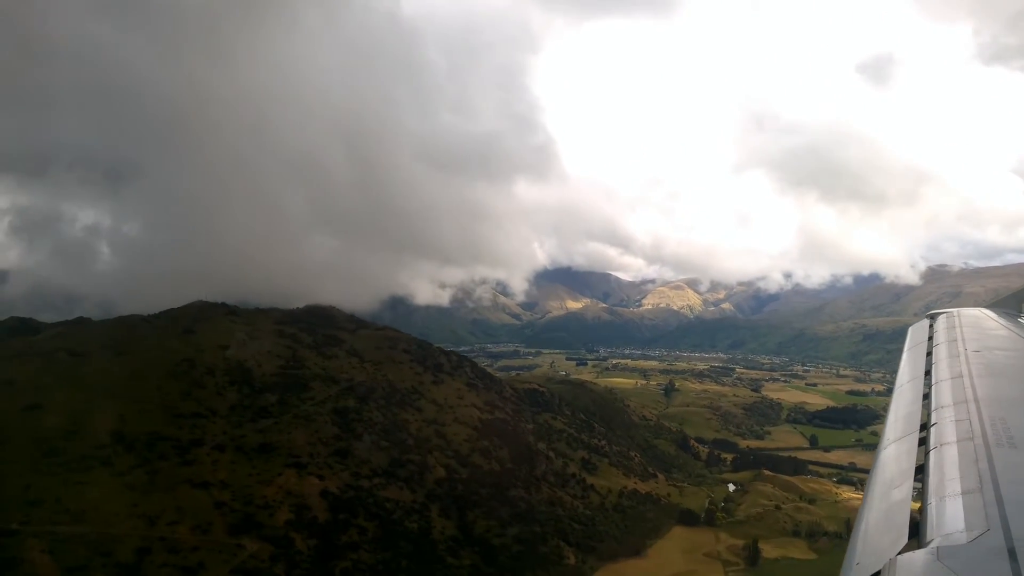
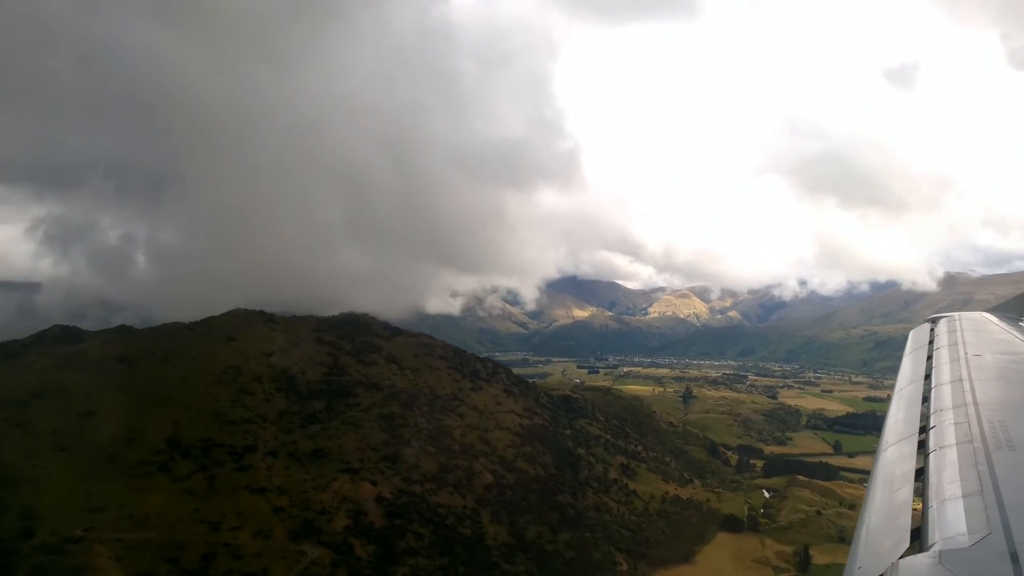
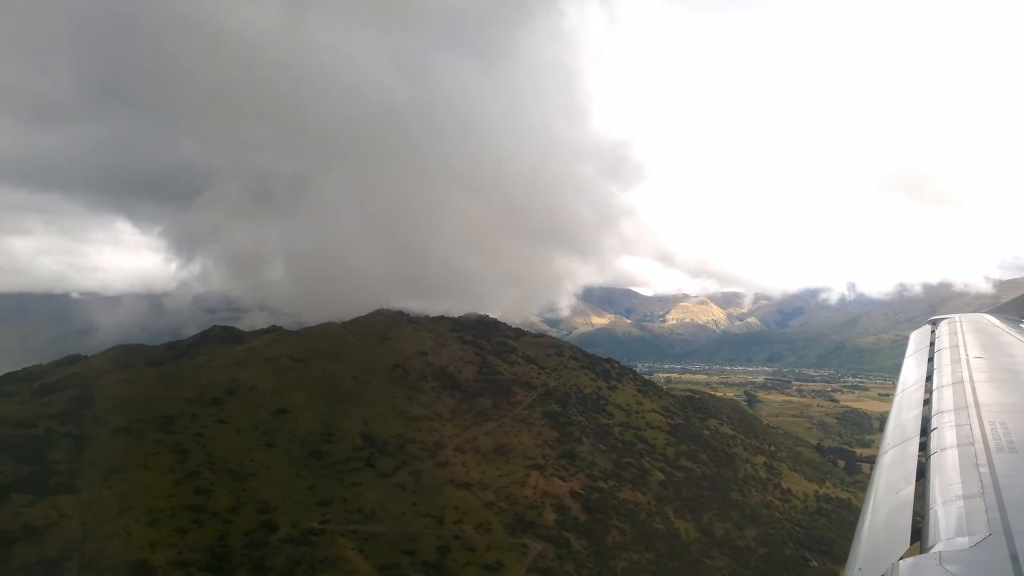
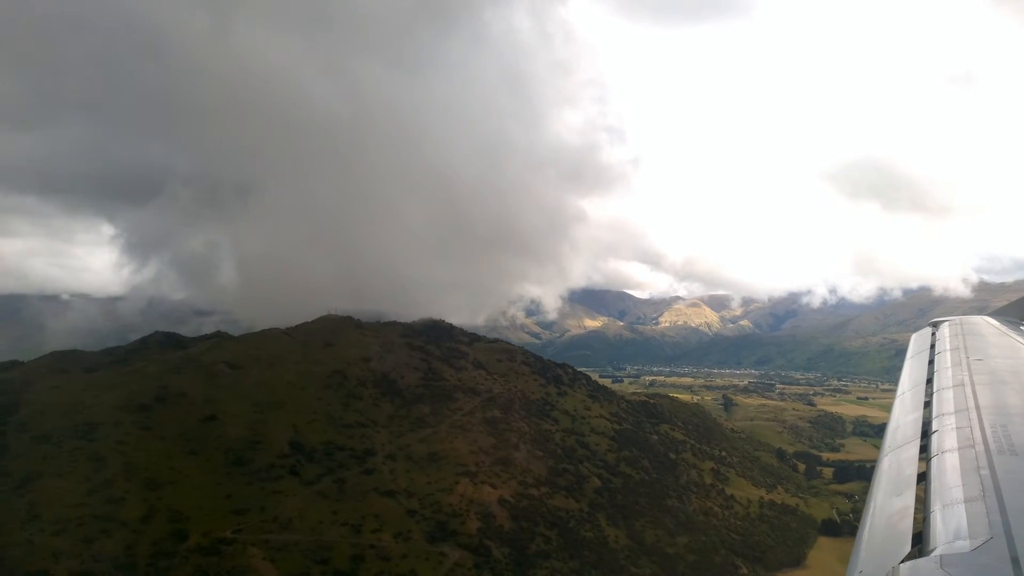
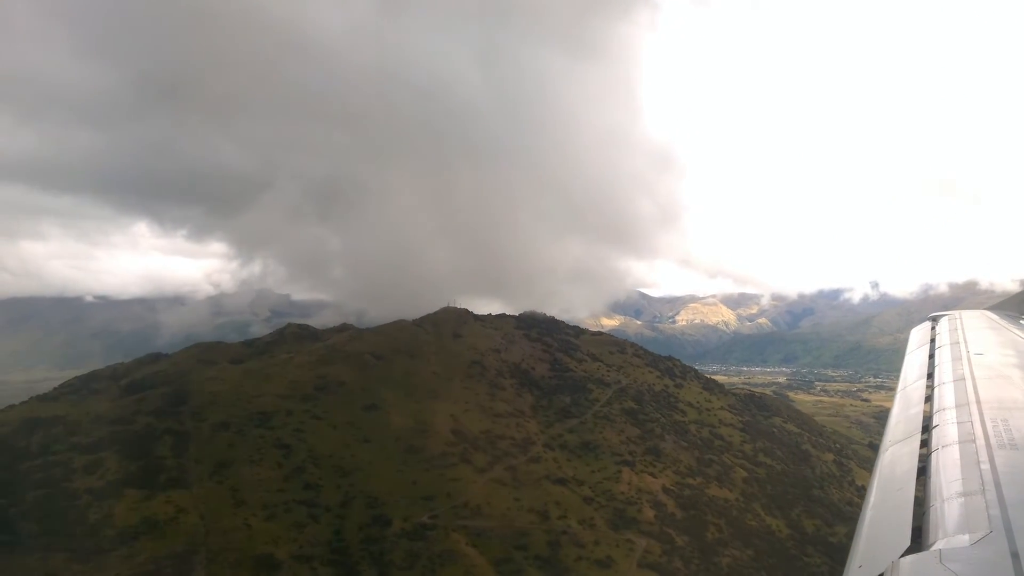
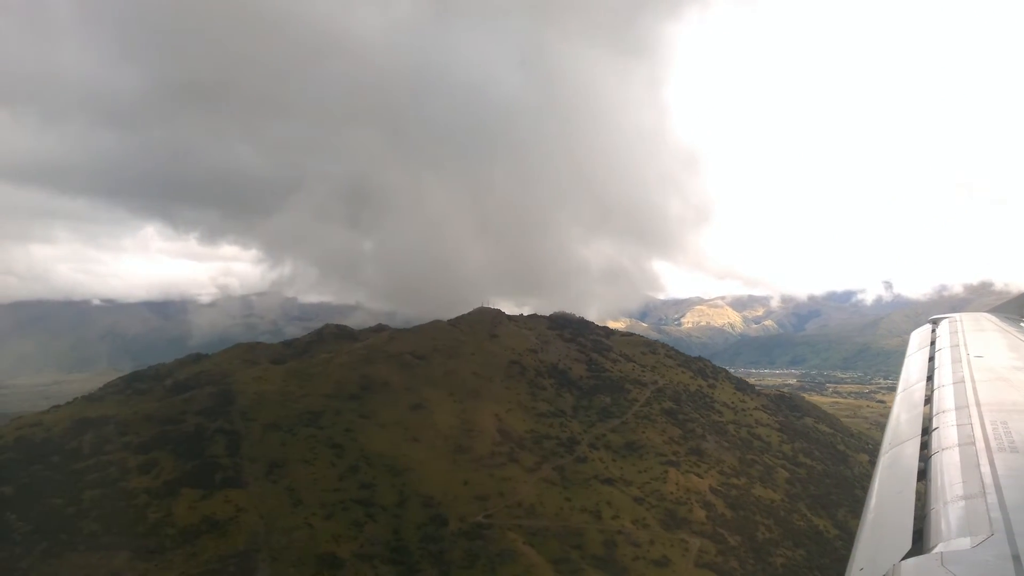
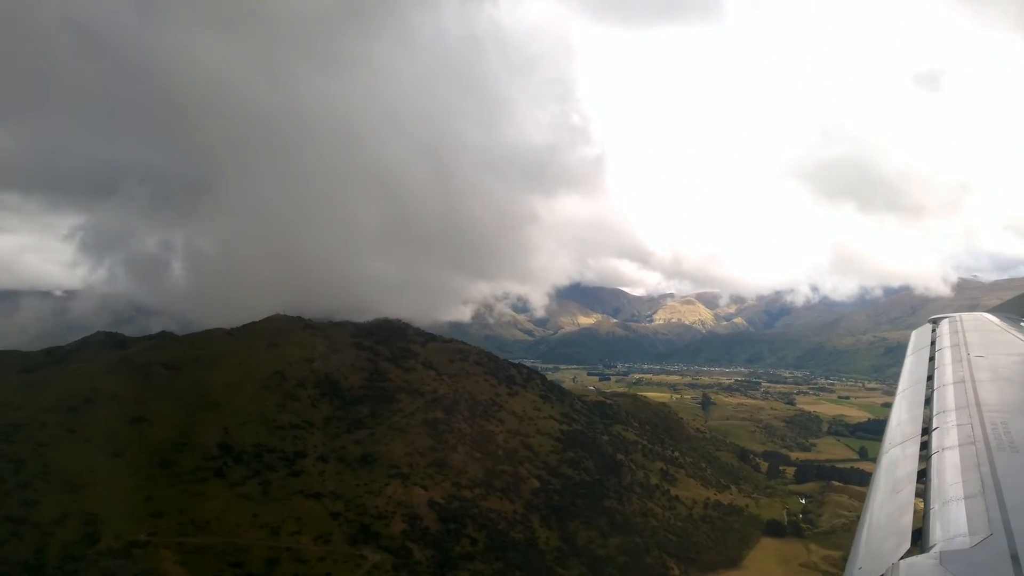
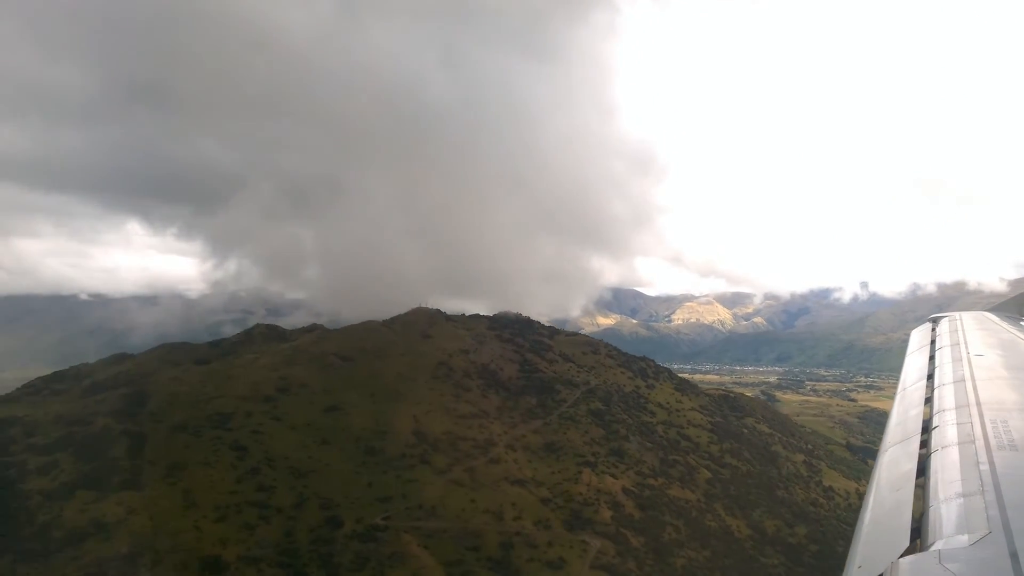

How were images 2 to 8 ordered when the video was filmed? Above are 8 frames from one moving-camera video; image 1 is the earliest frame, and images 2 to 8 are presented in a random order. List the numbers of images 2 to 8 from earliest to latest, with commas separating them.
2, 7, 4, 3, 8, 5, 6
